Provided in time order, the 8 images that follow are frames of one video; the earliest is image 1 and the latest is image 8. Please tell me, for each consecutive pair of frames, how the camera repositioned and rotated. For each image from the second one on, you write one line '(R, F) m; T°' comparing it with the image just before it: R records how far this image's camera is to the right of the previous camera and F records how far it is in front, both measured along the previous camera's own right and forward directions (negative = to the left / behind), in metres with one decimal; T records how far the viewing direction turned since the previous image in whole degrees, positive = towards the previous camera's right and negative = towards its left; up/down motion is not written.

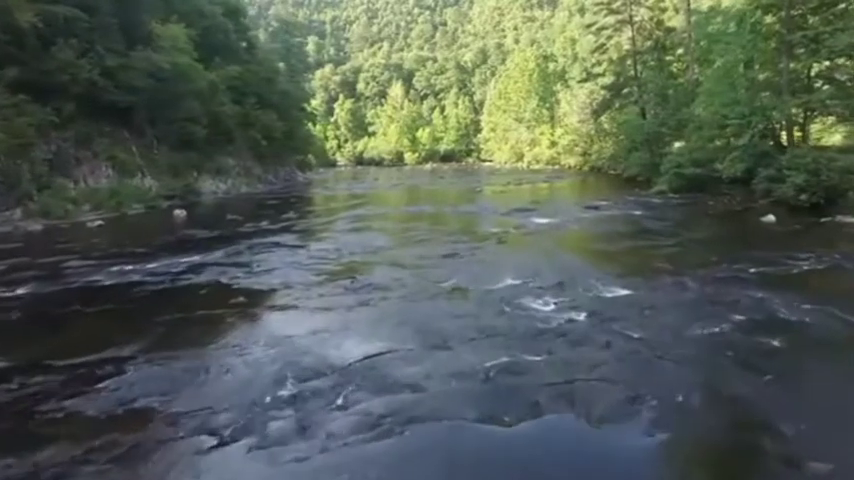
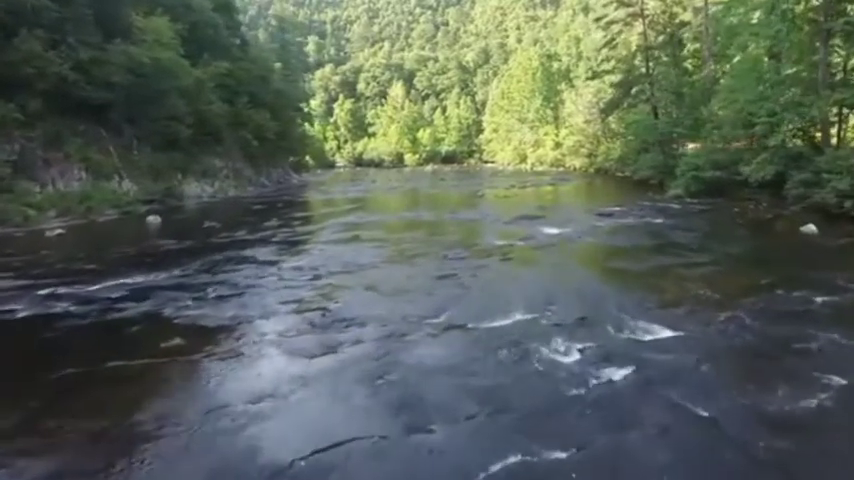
(+0.2, +2.3) m; 0°
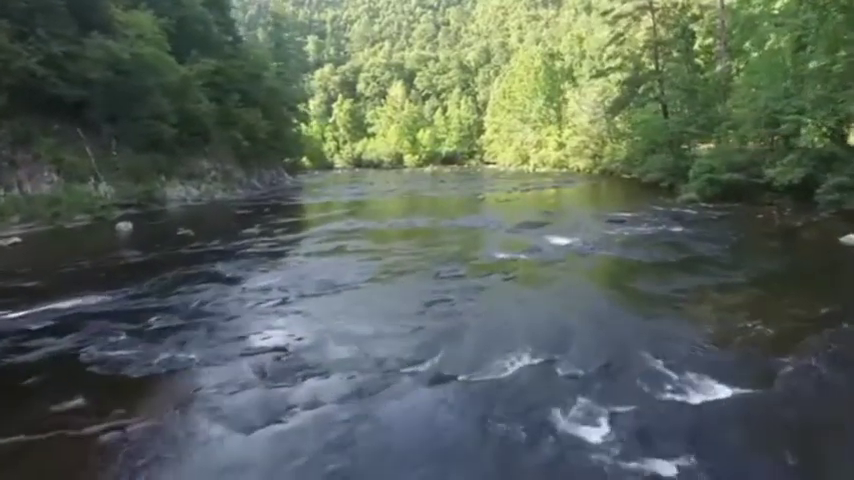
(+0.2, +2.0) m; 0°
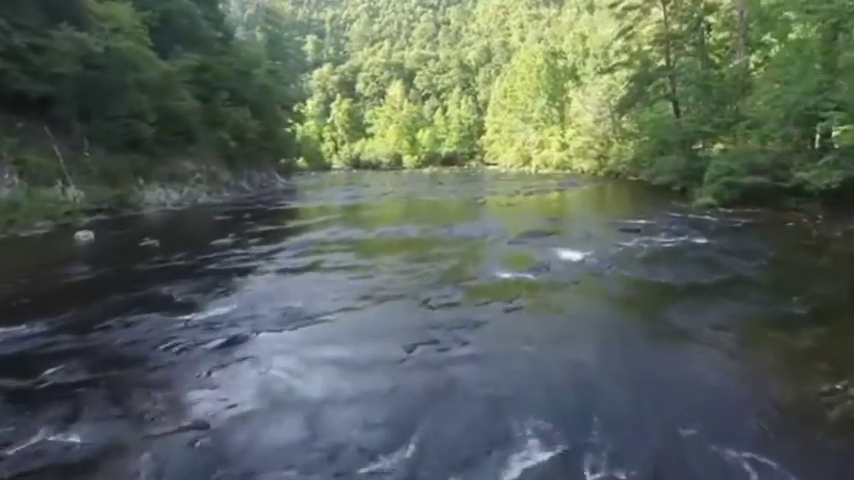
(+0.2, +2.2) m; 0°
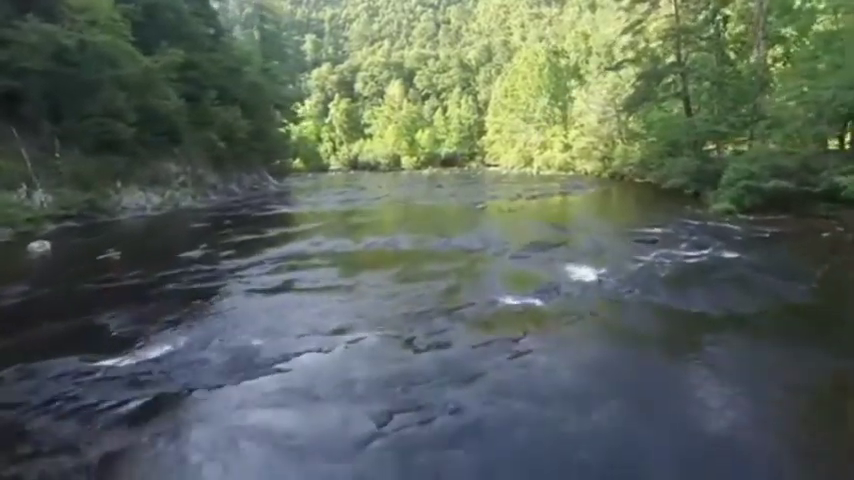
(+0.2, +2.0) m; 0°
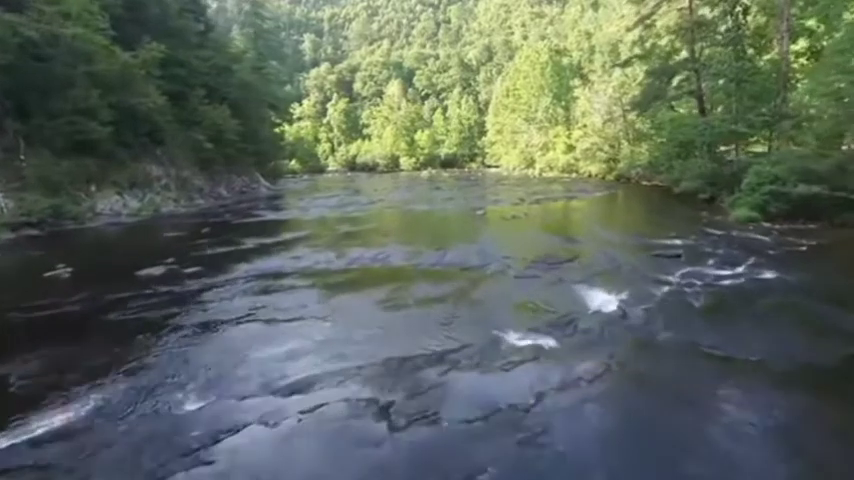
(+0.2, +2.0) m; 0°
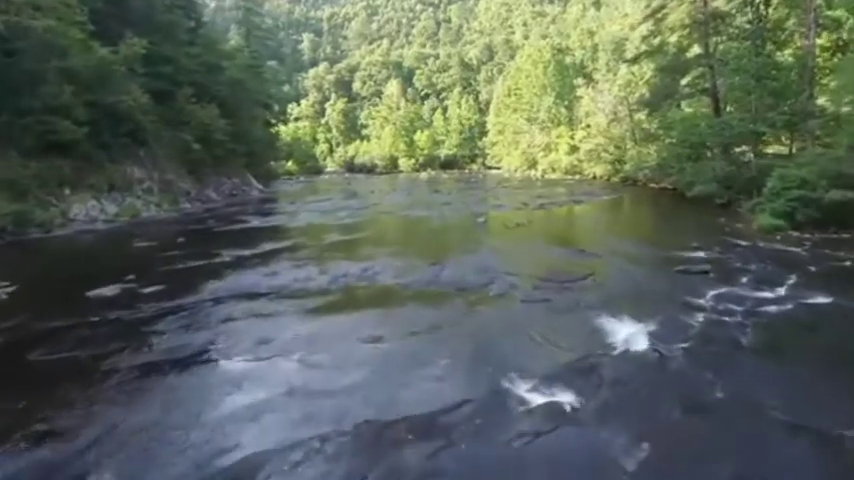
(+0.1, +1.9) m; 0°
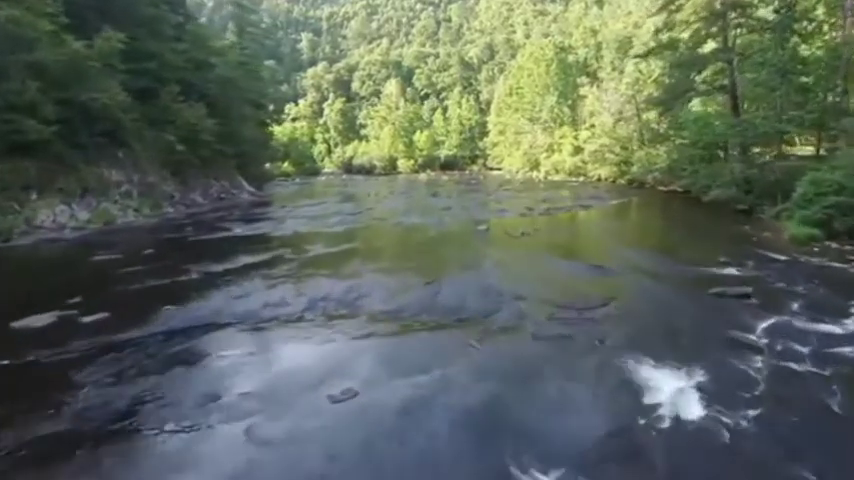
(+0.1, +2.1) m; 0°
